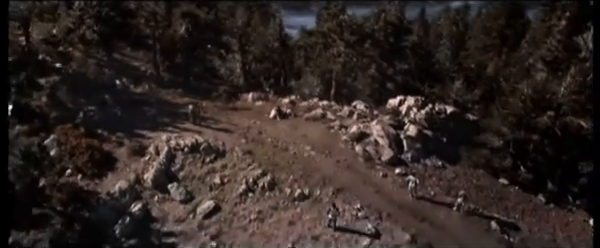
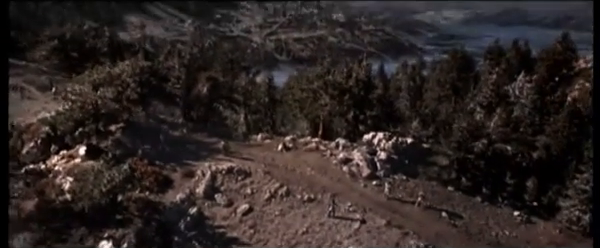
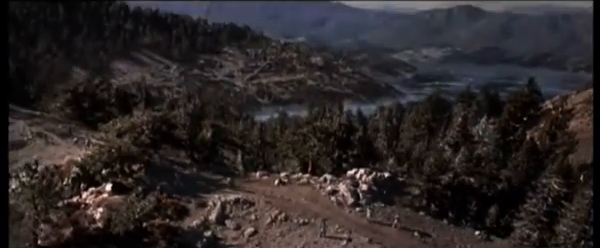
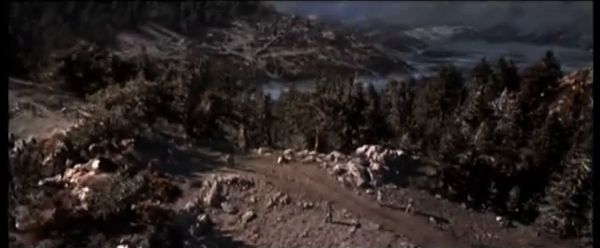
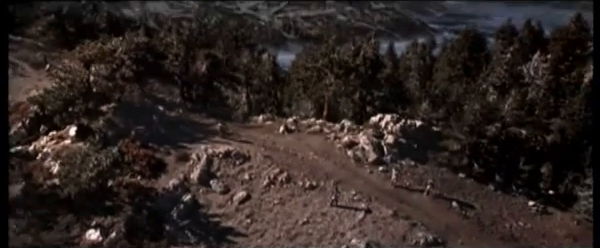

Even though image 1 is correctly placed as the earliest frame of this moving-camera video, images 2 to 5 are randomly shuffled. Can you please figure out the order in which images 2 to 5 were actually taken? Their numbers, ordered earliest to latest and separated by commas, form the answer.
5, 2, 4, 3
